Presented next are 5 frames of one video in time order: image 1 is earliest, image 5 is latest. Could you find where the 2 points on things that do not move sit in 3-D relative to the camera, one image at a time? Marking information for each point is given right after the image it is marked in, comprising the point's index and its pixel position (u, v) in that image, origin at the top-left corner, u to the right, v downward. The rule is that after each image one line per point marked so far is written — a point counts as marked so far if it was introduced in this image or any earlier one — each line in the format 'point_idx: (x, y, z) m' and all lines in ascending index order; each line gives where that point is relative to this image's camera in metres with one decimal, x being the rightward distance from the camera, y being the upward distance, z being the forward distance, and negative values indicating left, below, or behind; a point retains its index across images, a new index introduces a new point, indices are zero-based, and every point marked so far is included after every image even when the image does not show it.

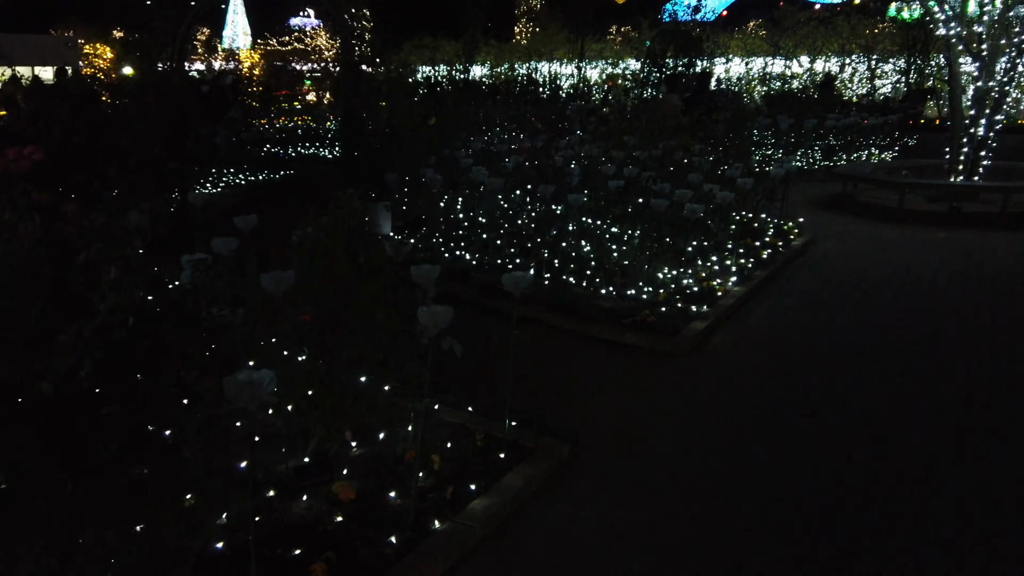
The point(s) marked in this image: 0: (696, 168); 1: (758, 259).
0: (+1.9, +1.2, +7.5) m
1: (+2.4, +0.3, +7.2) m
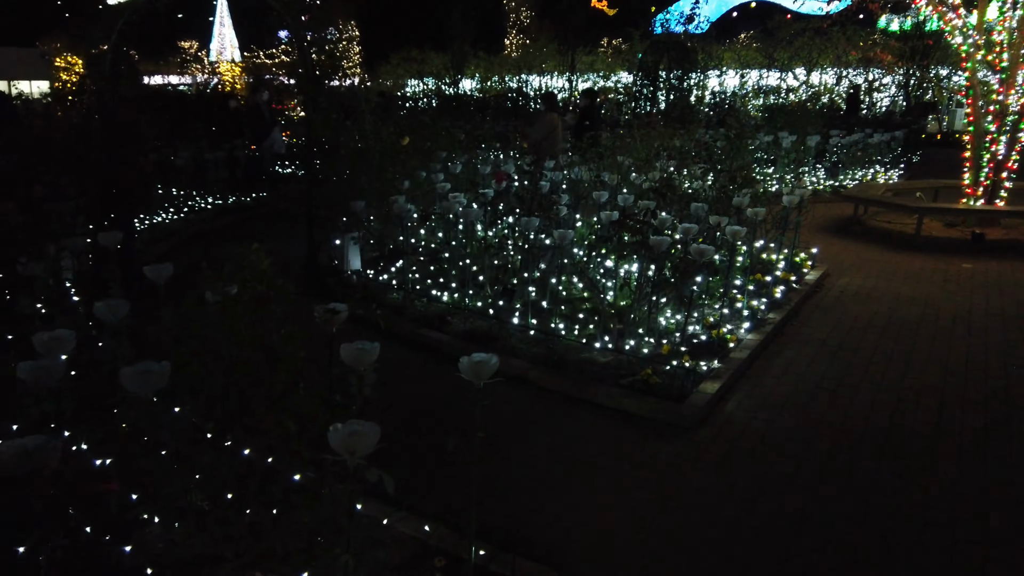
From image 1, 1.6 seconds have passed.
0: (+1.7, +0.8, +6.7) m
1: (+2.3, -0.1, +6.4) m
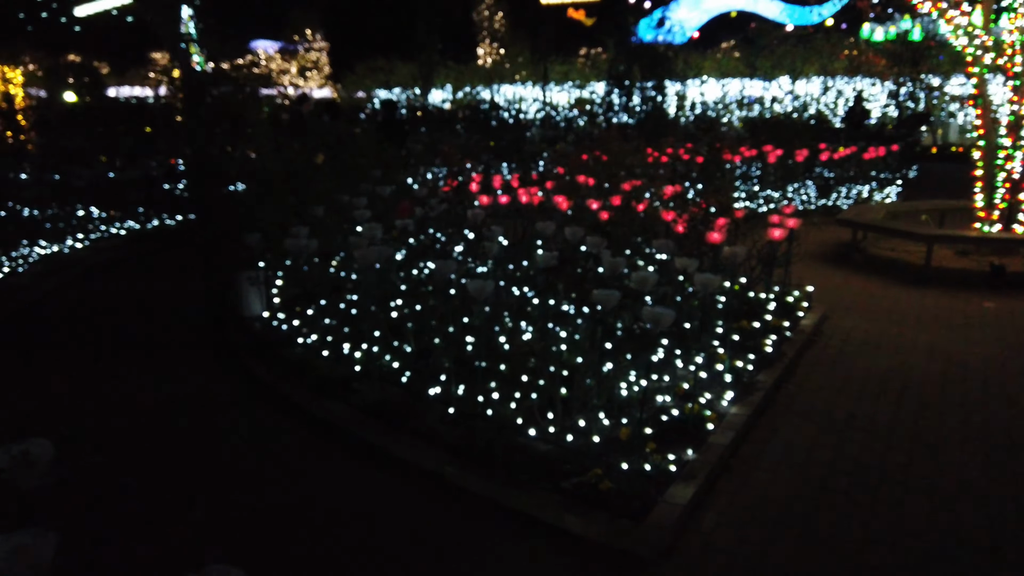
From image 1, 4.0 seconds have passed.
0: (+1.2, +0.5, +5.5) m
1: (+1.7, -0.5, +5.2) m
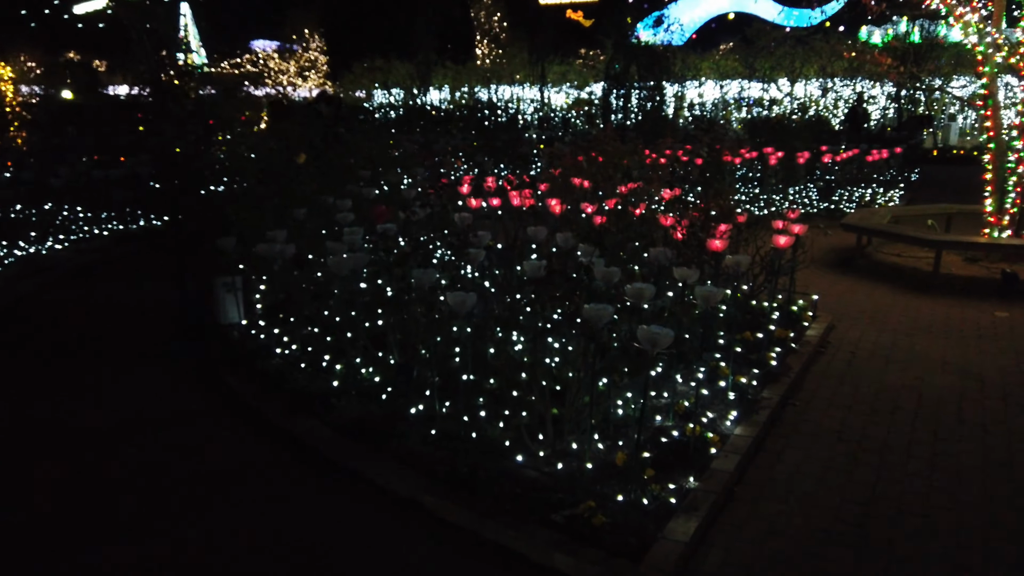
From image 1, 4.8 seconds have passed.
0: (+1.1, +0.4, +5.2) m
1: (+1.7, -0.5, +4.9) m
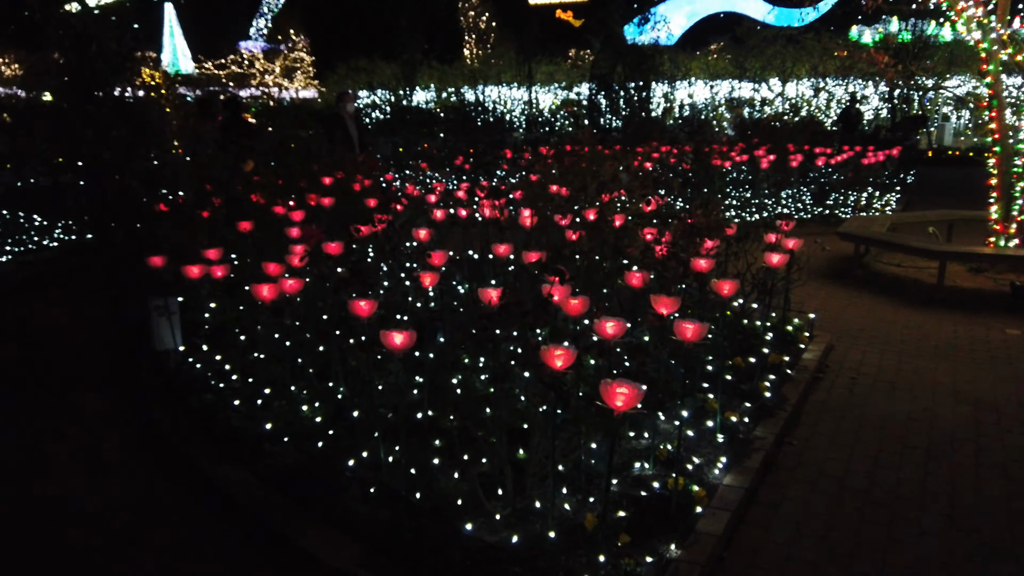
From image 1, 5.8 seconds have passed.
0: (+0.9, +0.2, +4.6) m
1: (+1.5, -0.7, +4.3) m
